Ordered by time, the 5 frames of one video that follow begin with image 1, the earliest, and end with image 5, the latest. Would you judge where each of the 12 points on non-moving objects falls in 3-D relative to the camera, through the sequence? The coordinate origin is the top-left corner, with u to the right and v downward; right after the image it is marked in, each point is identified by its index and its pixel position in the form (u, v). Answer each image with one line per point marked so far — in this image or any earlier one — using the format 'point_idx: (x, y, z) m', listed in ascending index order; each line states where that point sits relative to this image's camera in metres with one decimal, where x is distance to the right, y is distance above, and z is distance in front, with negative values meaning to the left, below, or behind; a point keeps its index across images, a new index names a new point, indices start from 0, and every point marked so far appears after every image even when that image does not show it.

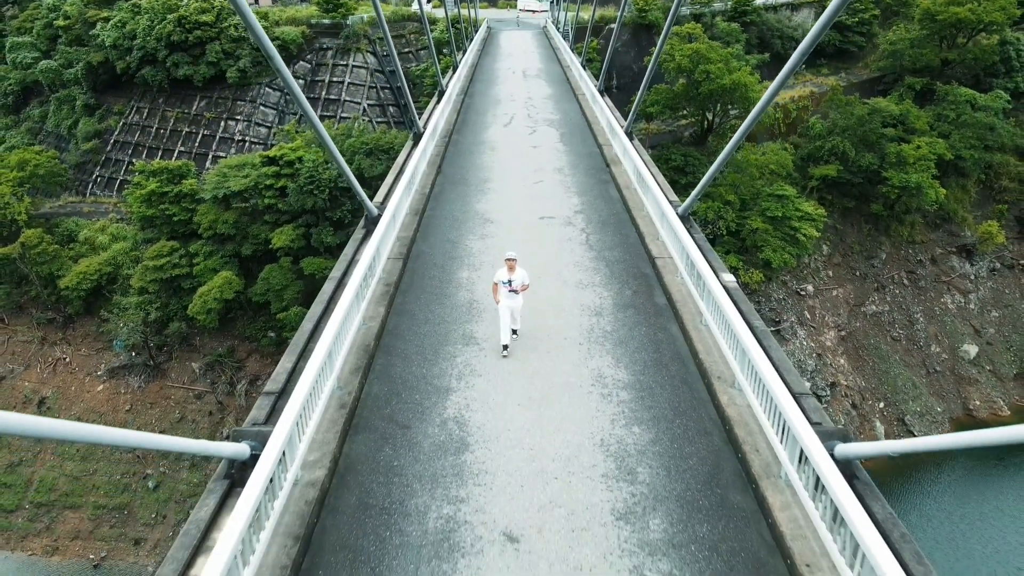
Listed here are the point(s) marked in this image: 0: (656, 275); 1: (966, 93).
0: (+0.9, +0.1, +3.6) m
1: (+12.1, +5.2, +14.9) m
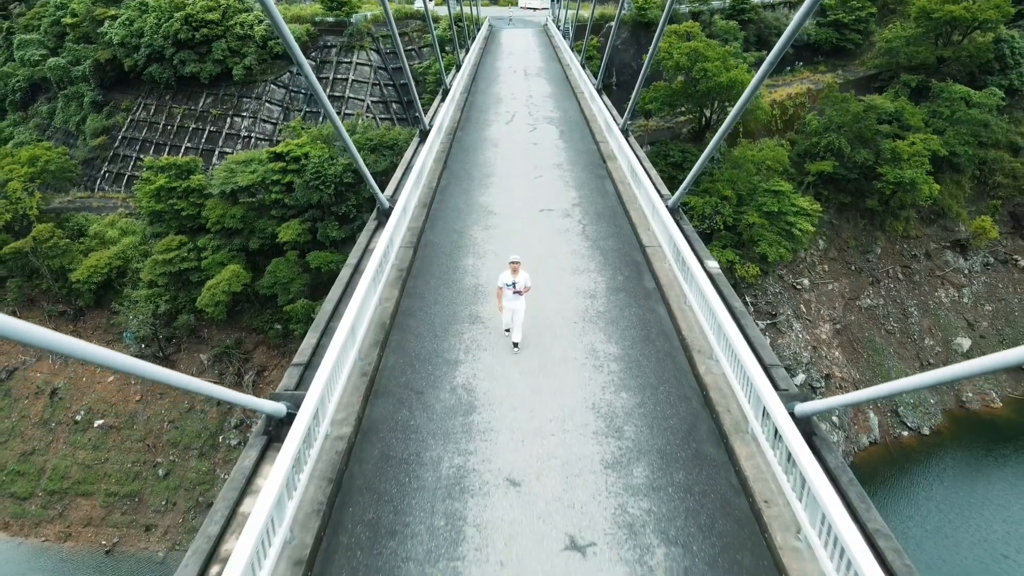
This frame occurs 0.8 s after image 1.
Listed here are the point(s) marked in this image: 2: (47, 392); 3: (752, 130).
0: (+0.9, +0.2, +3.8) m
1: (+12.1, +5.3, +15.1) m
2: (-10.0, -2.2, +12.0) m
3: (+6.6, +4.4, +15.5) m
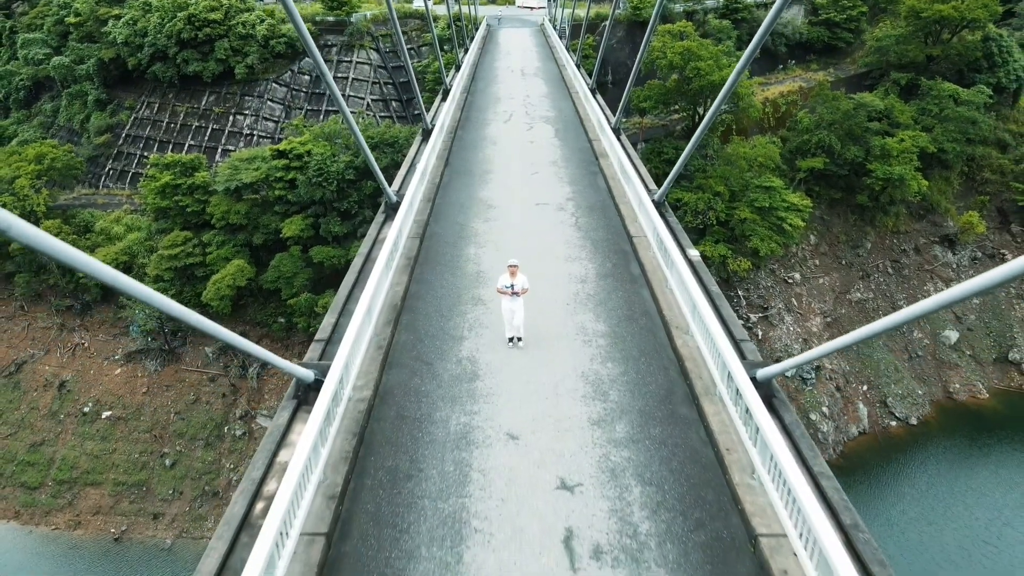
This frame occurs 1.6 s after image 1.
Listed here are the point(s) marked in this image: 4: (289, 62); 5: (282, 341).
0: (+0.9, +0.3, +4.1) m
1: (+12.0, +5.5, +15.4) m
2: (-10.0, -2.1, +12.3) m
3: (+6.6, +4.6, +15.8) m
4: (-6.1, +6.1, +15.2) m
5: (-5.0, -1.1, +12.3) m
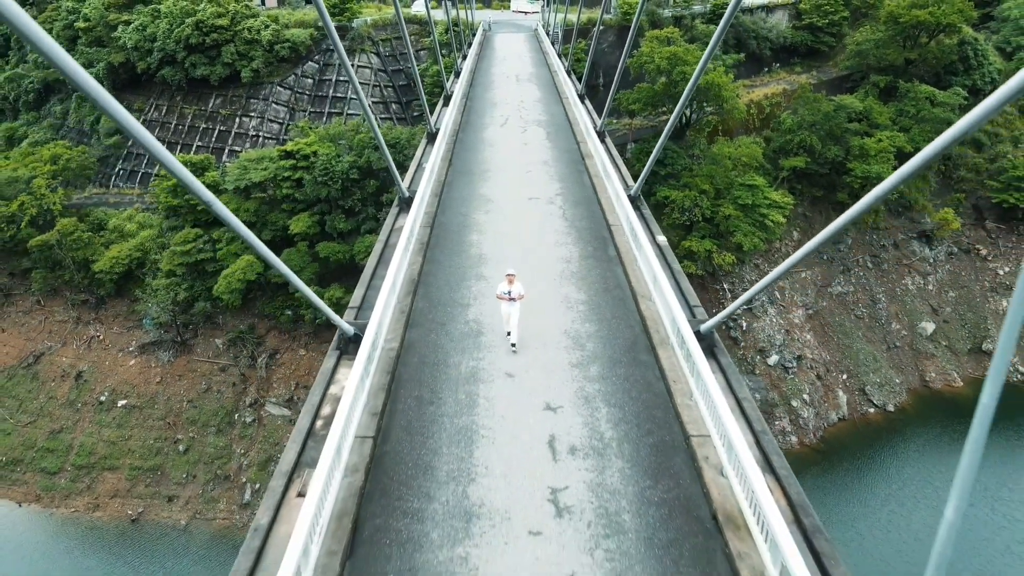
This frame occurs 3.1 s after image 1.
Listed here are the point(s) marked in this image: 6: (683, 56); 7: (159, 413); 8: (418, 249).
0: (+0.9, +0.4, +4.8) m
1: (+11.9, +5.7, +16.1) m
2: (-10.1, -2.0, +12.8) m
3: (+6.4, +4.7, +16.5) m
4: (-6.2, +6.3, +15.8) m
5: (-5.1, -1.0, +12.9) m
6: (+4.0, +5.4, +13.0) m
7: (-7.7, -2.7, +12.2) m
8: (-0.8, +0.3, +4.5) m
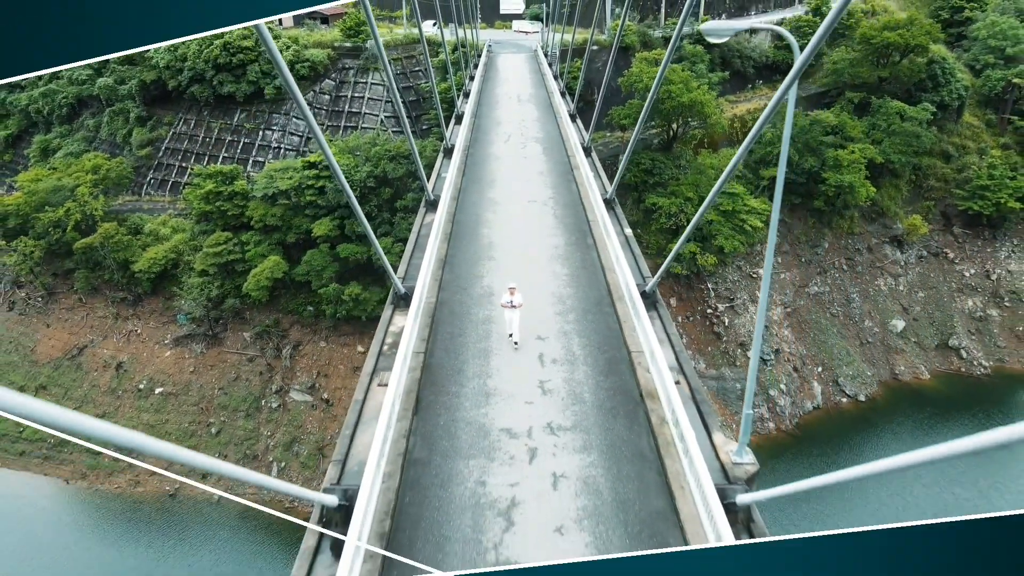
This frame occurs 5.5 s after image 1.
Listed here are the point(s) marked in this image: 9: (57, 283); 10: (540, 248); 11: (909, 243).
0: (+0.9, +0.6, +6.1) m
1: (+12.0, +5.7, +17.4) m
2: (-10.1, -1.9, +14.1) m
3: (+6.5, +4.7, +17.8) m
4: (-6.2, +6.3, +17.2) m
5: (-5.1, -1.0, +14.1) m
6: (+4.0, +5.5, +14.4) m
7: (-7.7, -2.7, +13.4) m
8: (-0.8, +0.5, +5.8) m
9: (-12.7, +0.2, +15.5) m
10: (+0.3, +0.4, +5.8) m
11: (+12.7, +1.4, +17.8) m
